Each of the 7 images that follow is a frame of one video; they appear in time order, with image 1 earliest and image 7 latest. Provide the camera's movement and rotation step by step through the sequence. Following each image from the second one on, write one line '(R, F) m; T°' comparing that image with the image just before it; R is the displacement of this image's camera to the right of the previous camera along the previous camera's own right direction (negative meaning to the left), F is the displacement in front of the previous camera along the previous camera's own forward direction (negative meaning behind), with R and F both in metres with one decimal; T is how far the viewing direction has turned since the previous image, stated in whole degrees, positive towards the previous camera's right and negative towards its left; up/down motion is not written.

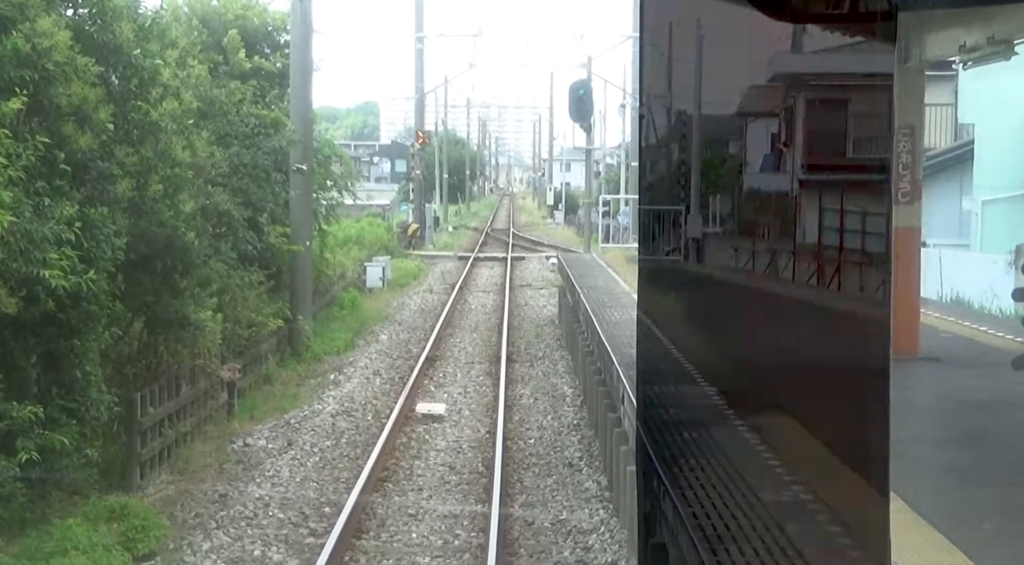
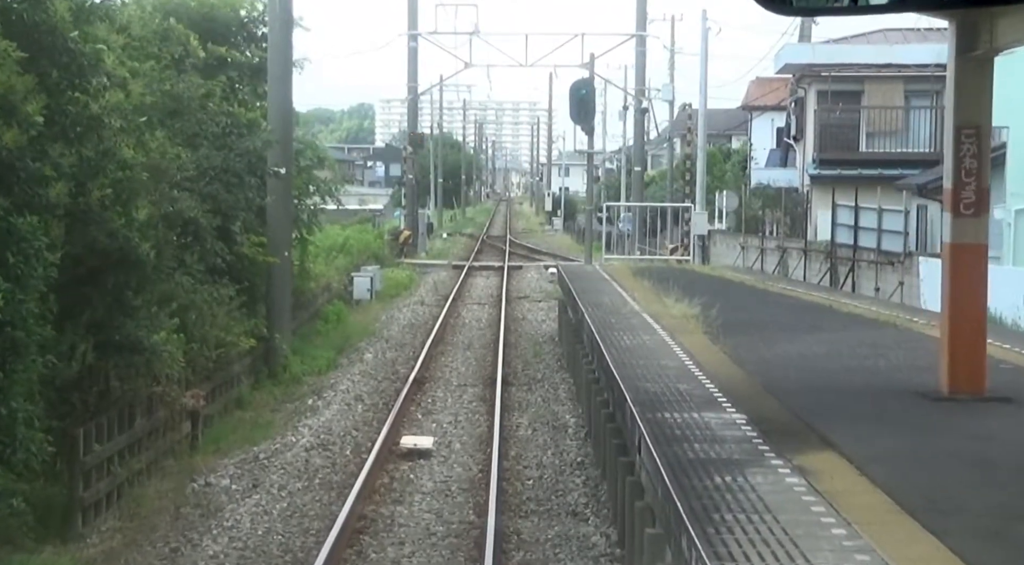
(0.0, +1.1) m; 0°
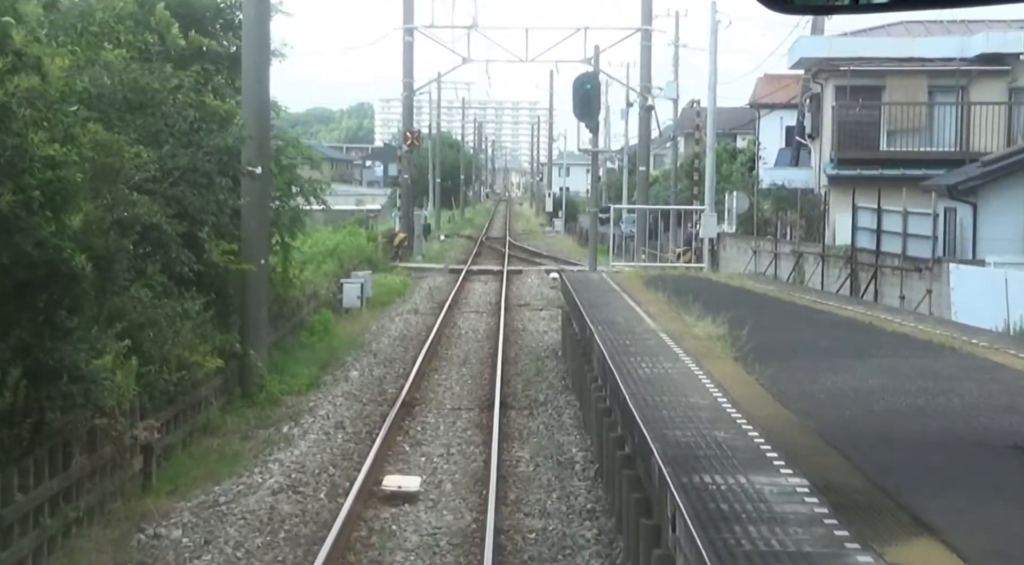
(0.0, +1.3) m; 0°
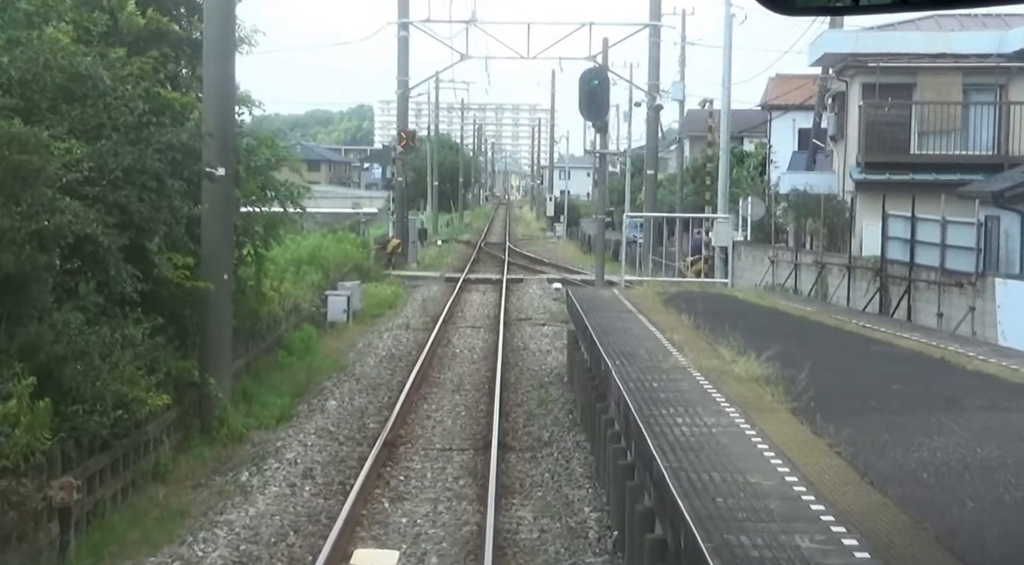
(0.0, +1.6) m; 0°
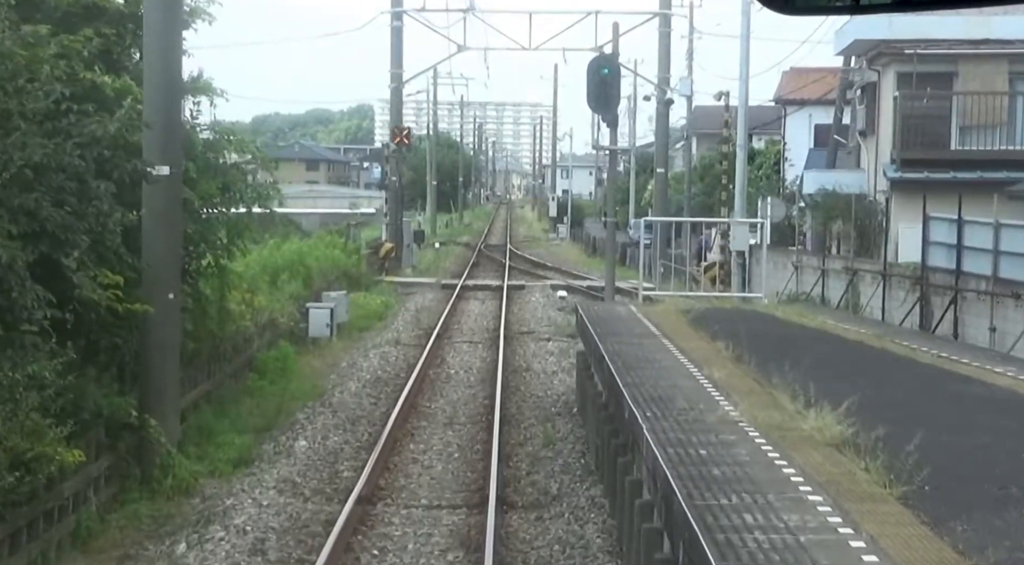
(0.0, +1.8) m; 0°
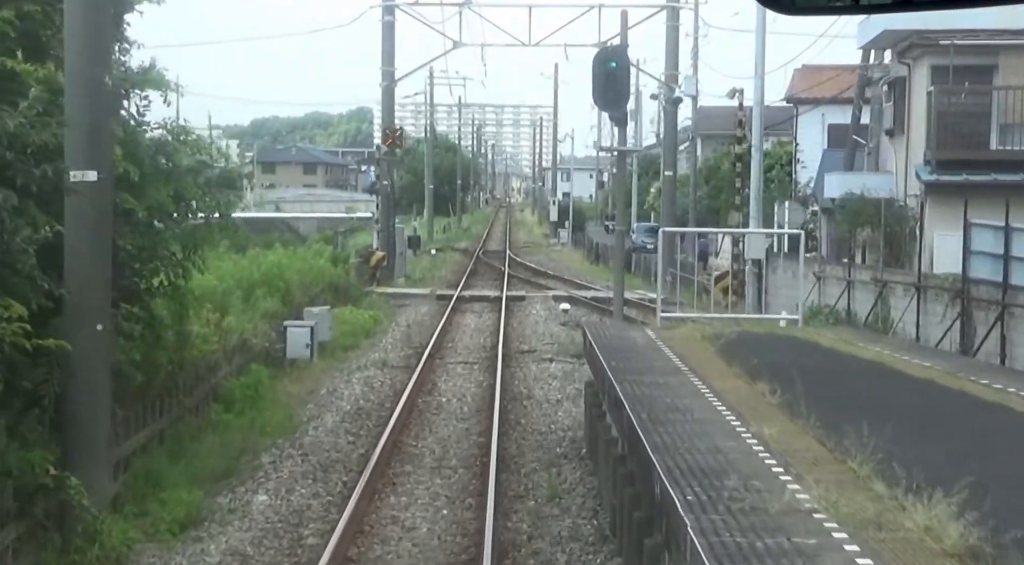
(0.0, +1.5) m; 0°
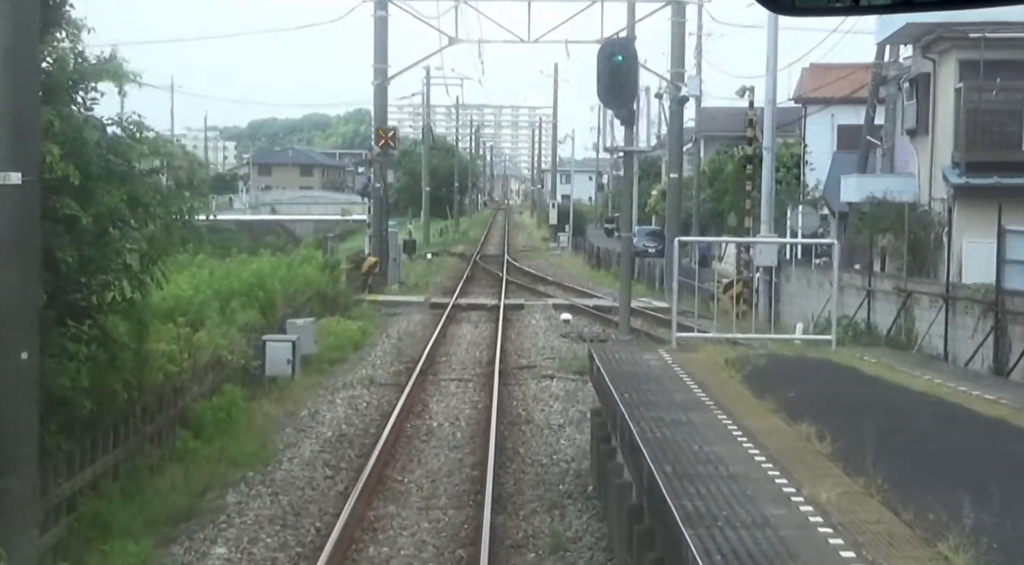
(0.0, +1.1) m; 0°
